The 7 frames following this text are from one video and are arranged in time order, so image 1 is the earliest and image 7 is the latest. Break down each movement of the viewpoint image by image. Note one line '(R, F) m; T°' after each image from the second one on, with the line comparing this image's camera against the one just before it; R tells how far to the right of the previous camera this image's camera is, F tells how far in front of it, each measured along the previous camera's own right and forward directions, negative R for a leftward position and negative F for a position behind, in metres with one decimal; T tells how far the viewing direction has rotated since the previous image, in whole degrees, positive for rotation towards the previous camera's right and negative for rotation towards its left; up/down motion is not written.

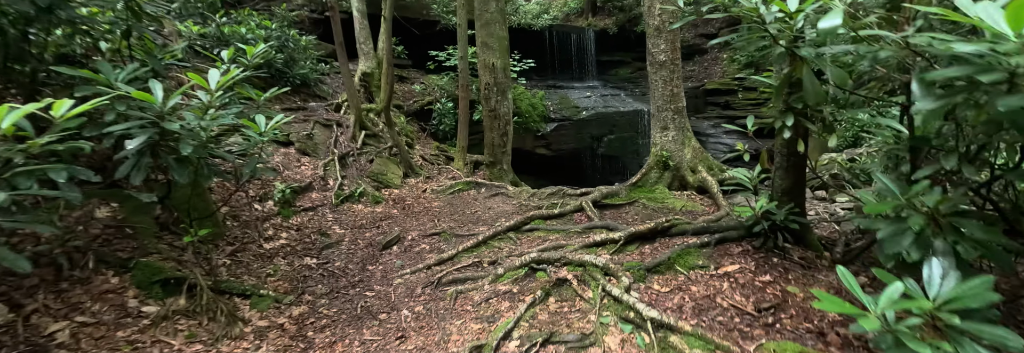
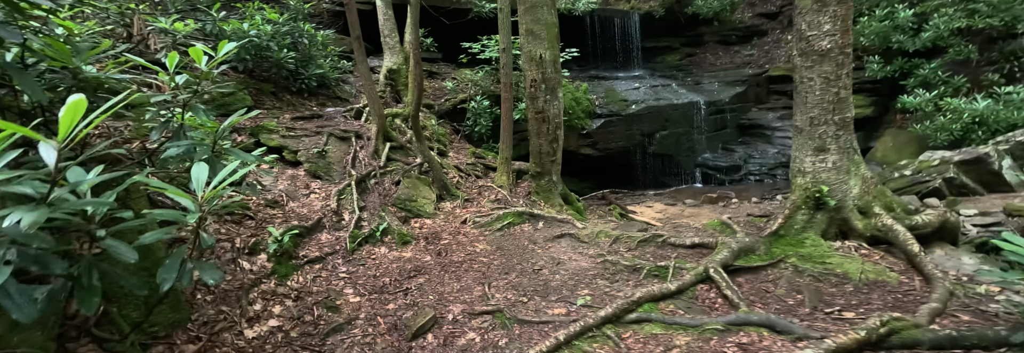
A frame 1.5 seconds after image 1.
(-0.3, +1.2) m; -4°
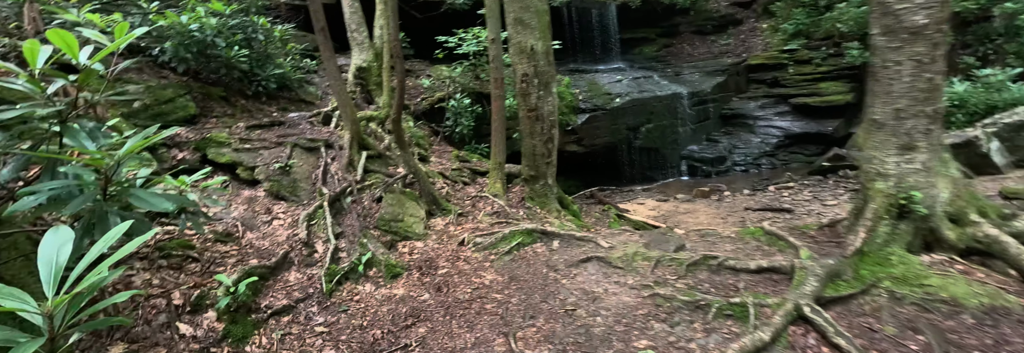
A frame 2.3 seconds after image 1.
(-0.3, +0.6) m; +4°
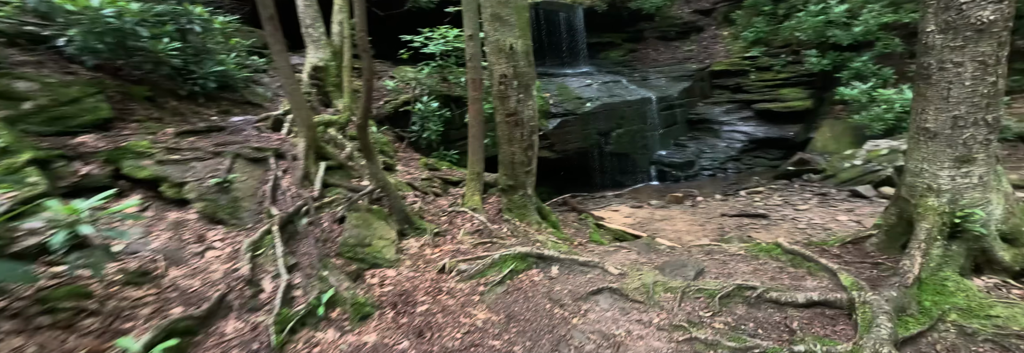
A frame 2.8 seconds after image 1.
(-0.2, +0.5) m; +5°
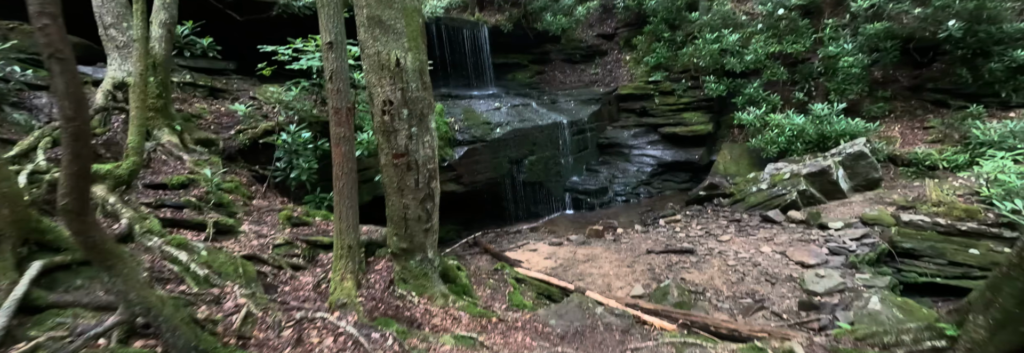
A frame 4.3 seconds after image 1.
(+0.1, +1.3) m; +12°
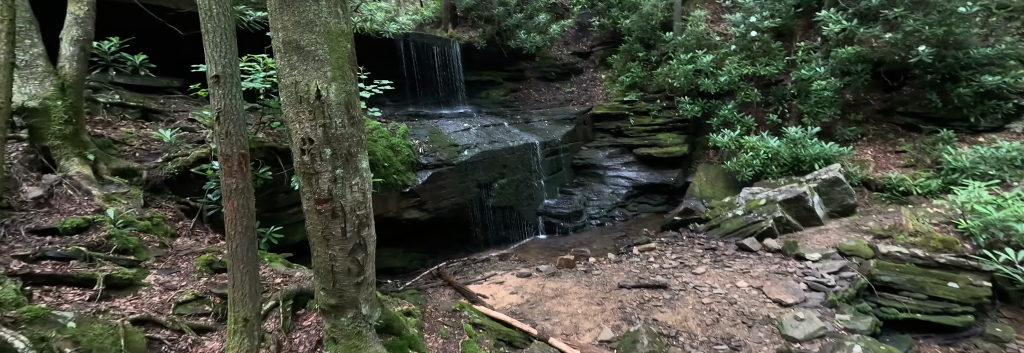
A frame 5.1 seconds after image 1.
(+0.3, +0.4) m; +2°
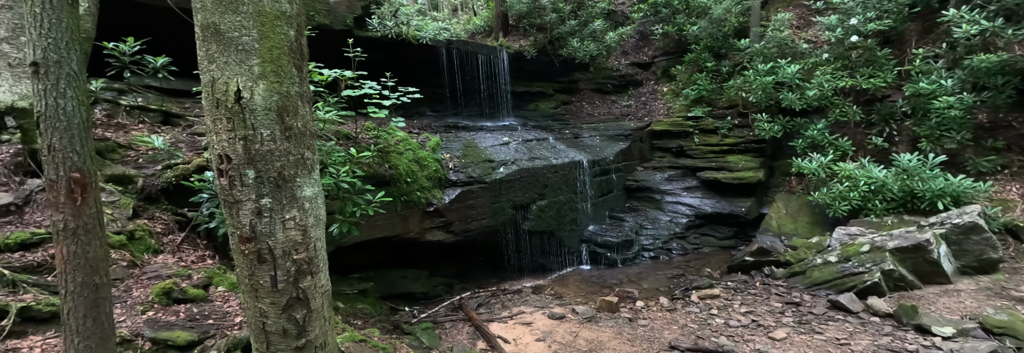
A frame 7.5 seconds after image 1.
(+0.3, +1.0) m; -8°
